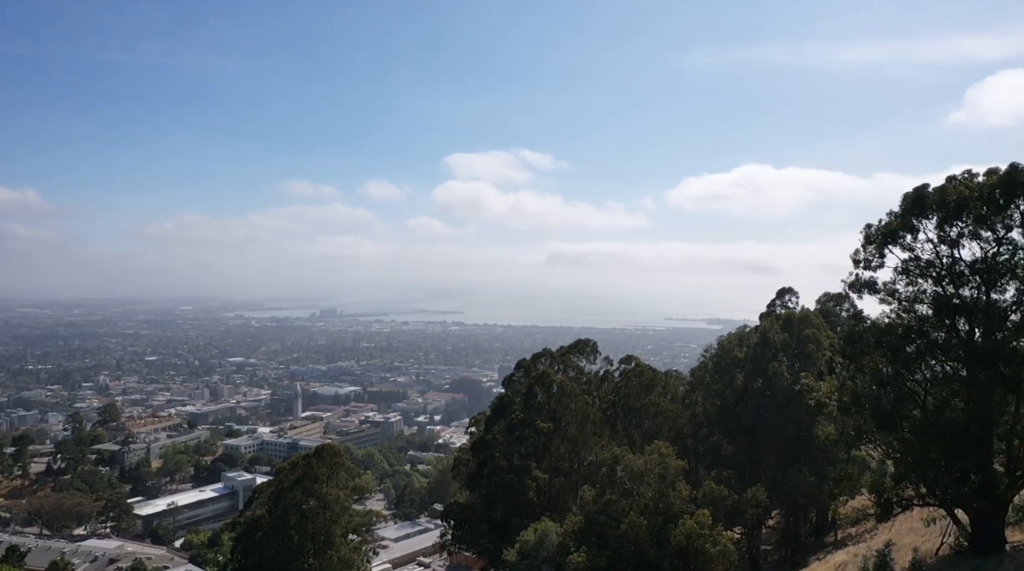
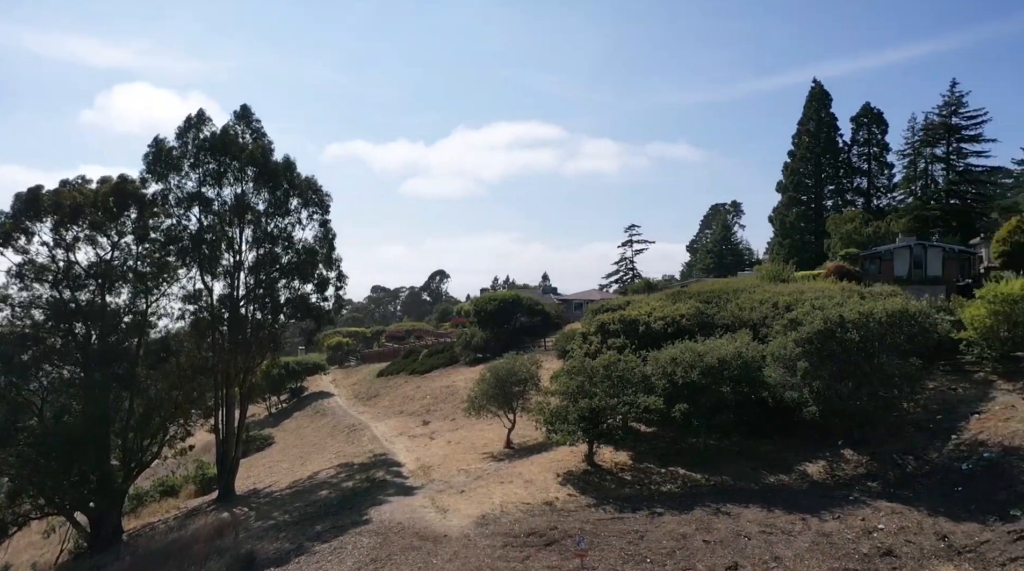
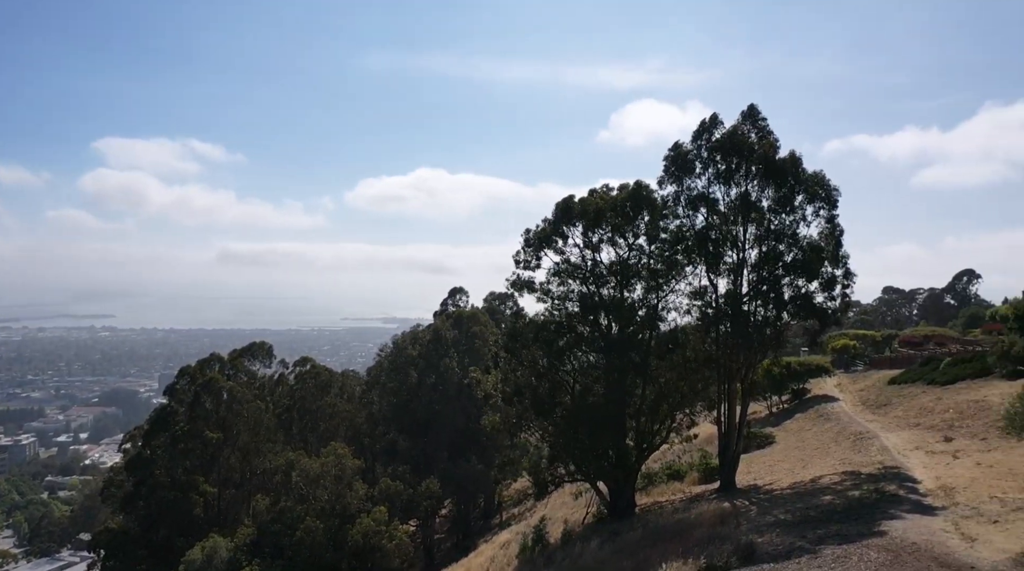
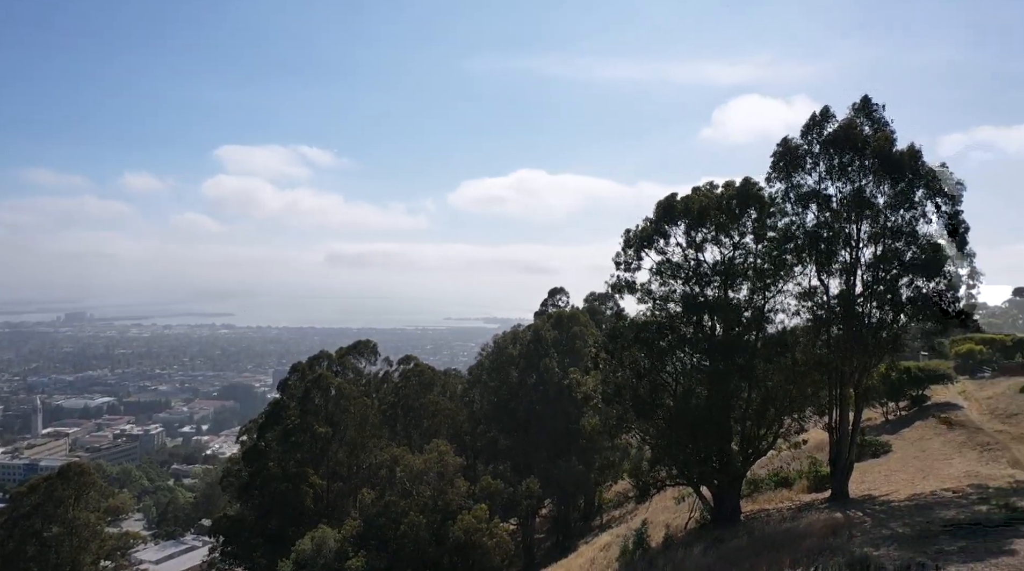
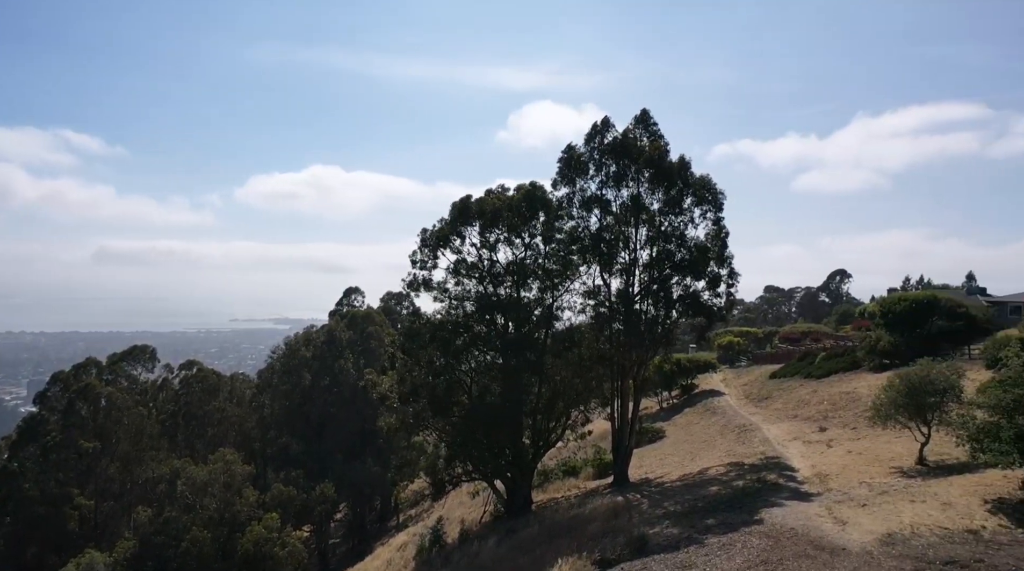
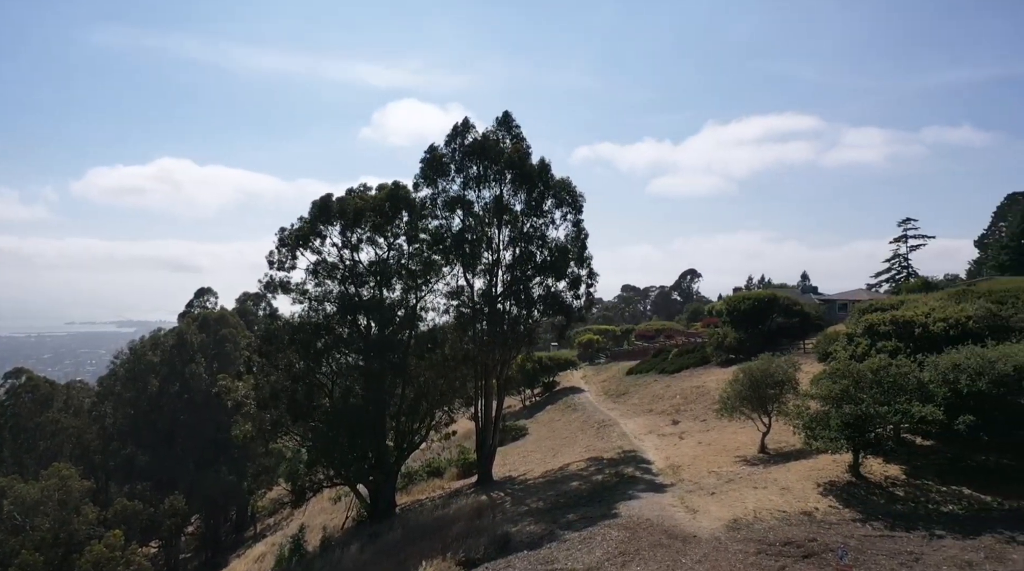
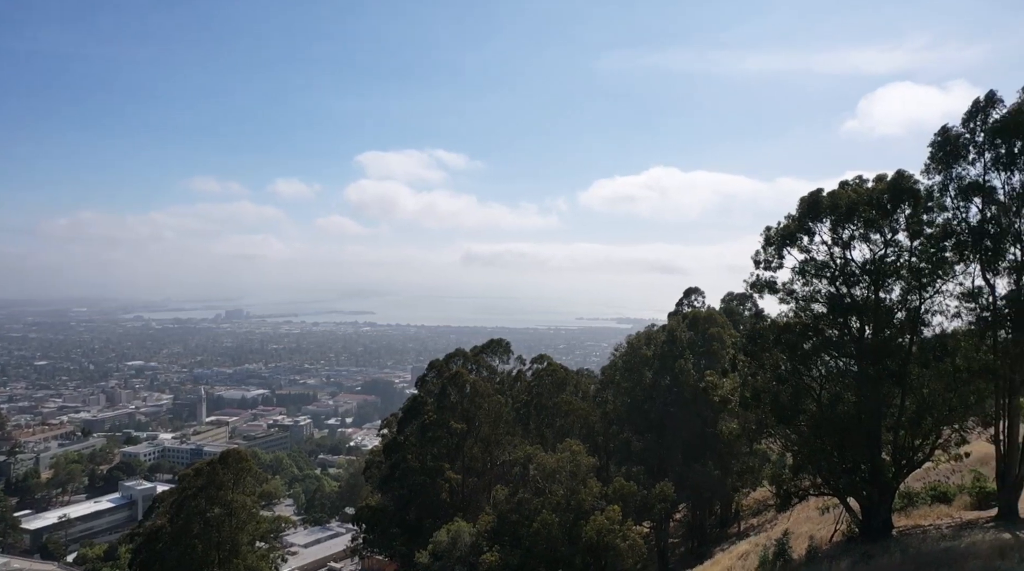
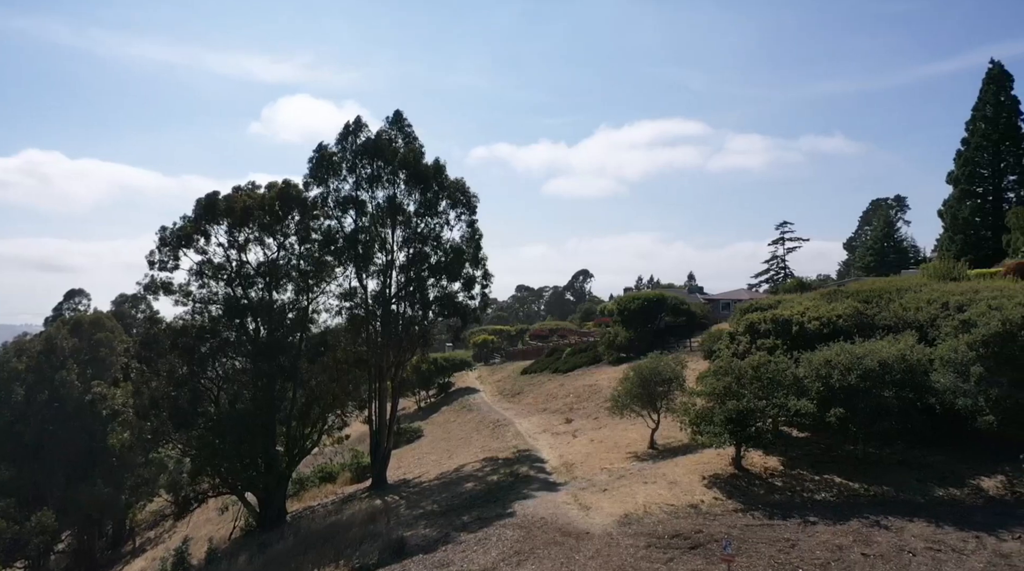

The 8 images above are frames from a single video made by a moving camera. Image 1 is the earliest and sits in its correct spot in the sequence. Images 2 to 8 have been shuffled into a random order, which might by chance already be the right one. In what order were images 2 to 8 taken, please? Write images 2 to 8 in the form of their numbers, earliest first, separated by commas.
7, 4, 3, 5, 6, 8, 2
